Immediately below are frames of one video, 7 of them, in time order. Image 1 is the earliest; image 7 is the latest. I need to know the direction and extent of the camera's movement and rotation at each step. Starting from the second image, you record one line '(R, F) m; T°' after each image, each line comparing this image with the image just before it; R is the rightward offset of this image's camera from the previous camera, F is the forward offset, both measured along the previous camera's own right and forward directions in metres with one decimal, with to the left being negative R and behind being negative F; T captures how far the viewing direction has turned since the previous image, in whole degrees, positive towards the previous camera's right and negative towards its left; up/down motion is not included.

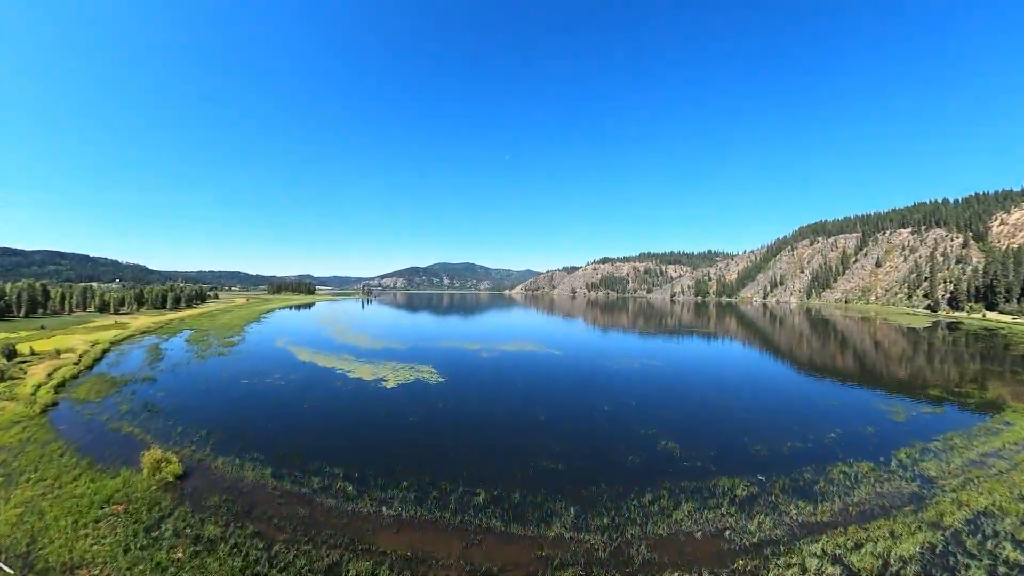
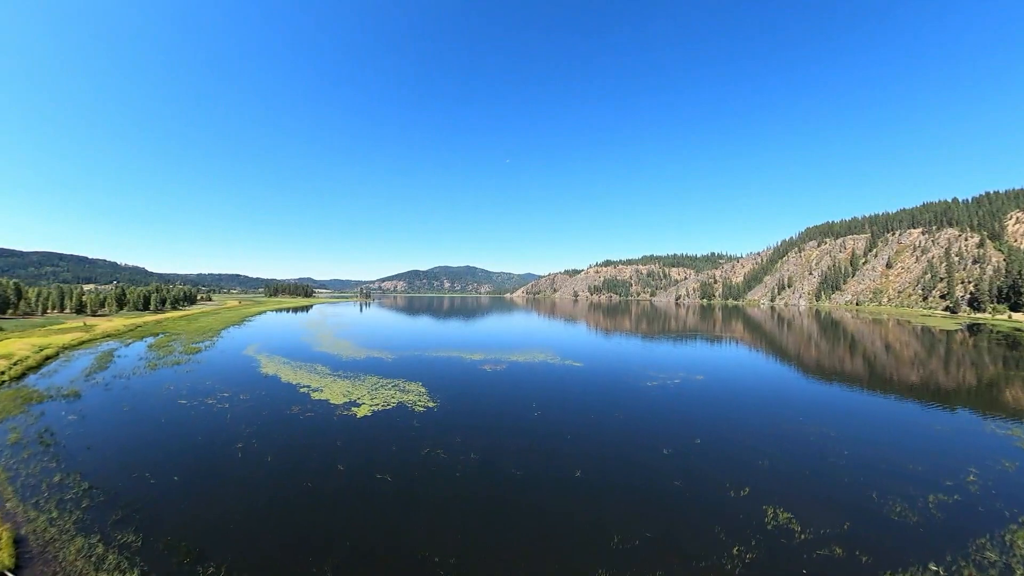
(-0.4, +3.6) m; 0°
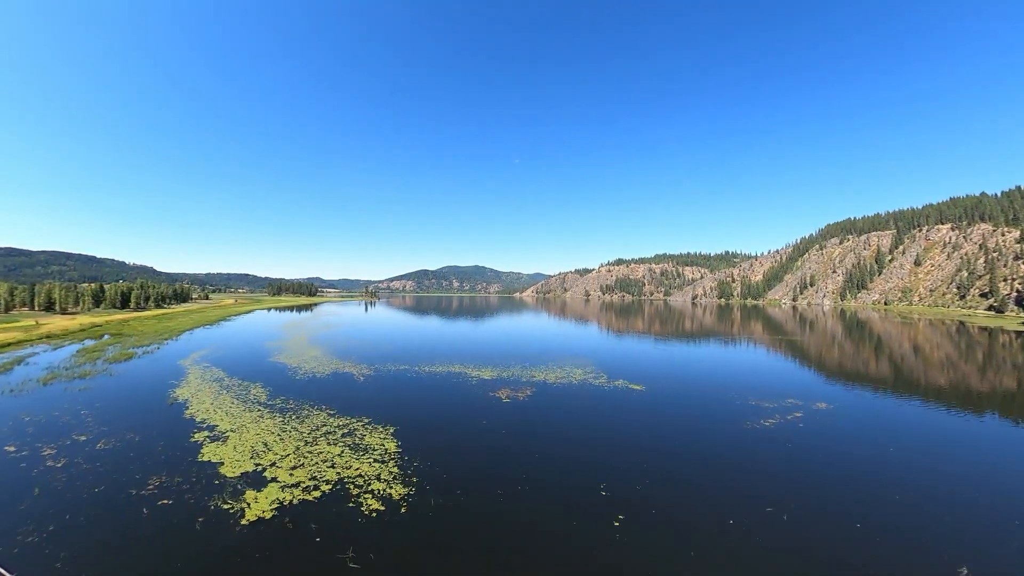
(-0.5, +5.1) m; -1°
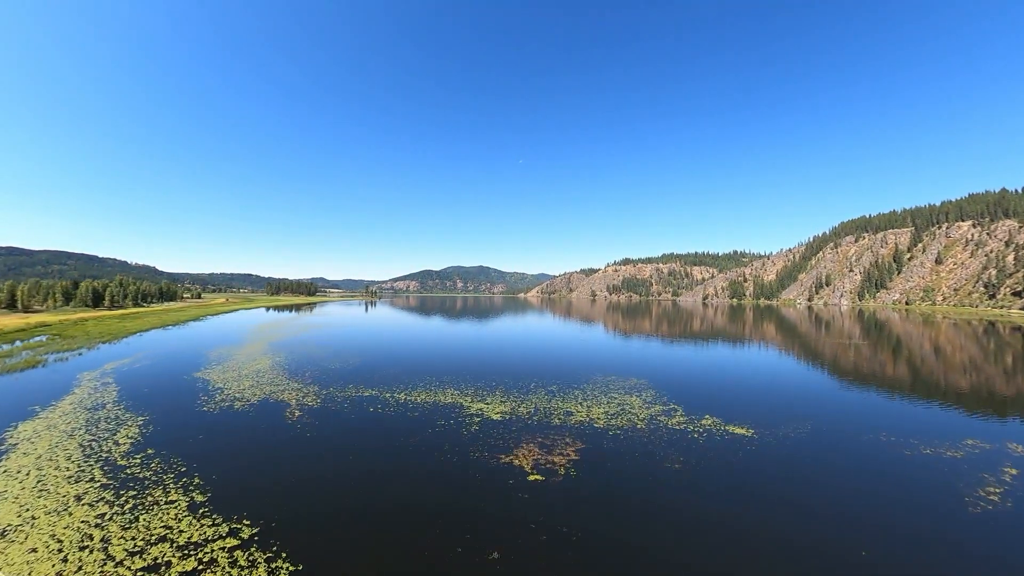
(-0.4, +3.9) m; -1°
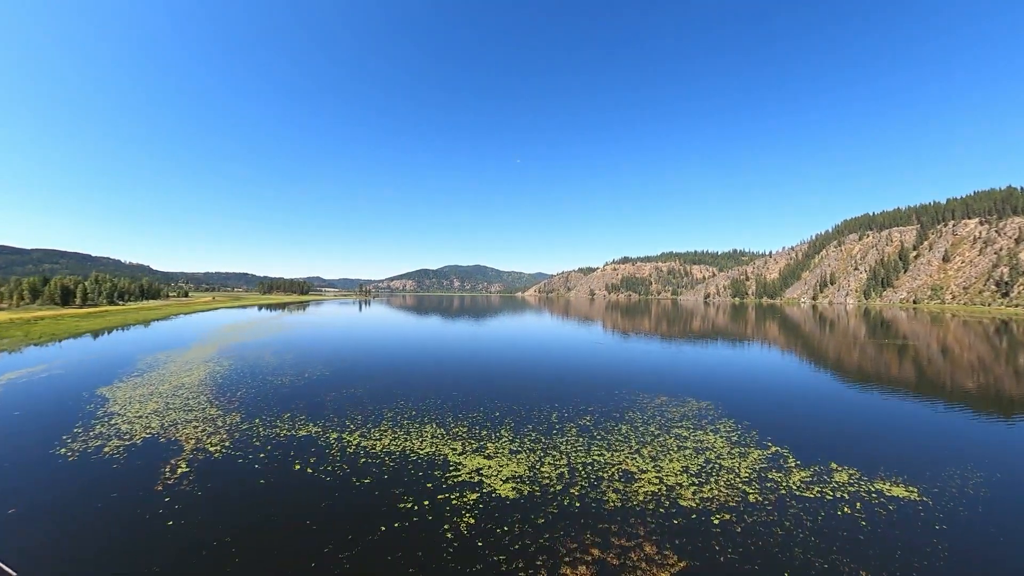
(-0.7, +2.8) m; 0°
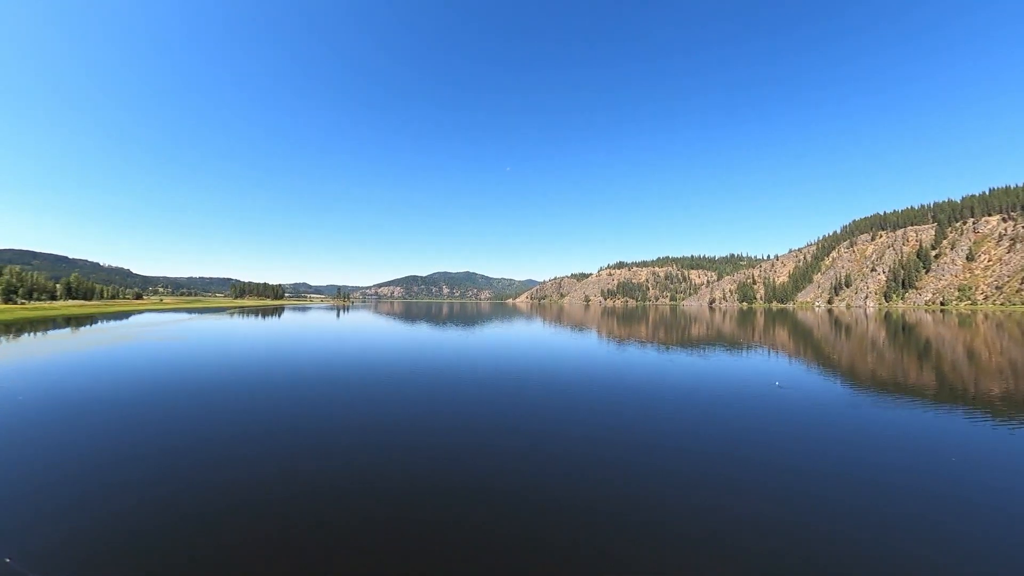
(-2.7, +8.9) m; +2°
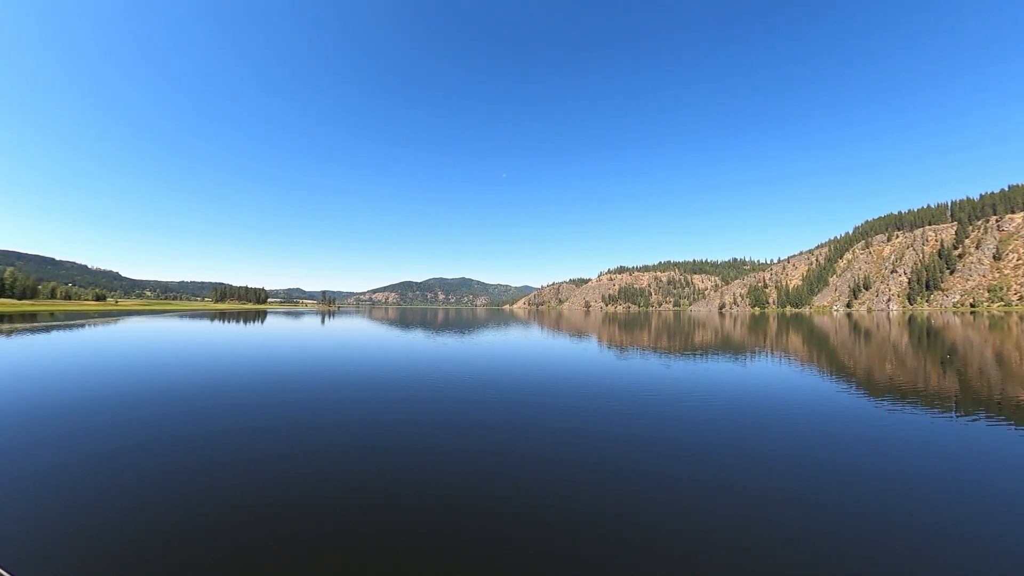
(-1.6, +6.4) m; +1°
